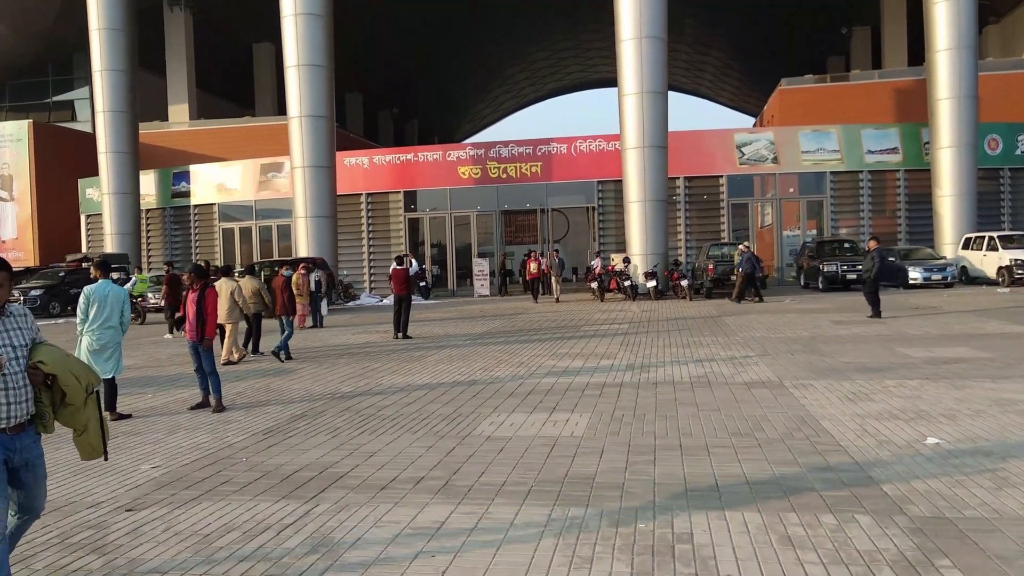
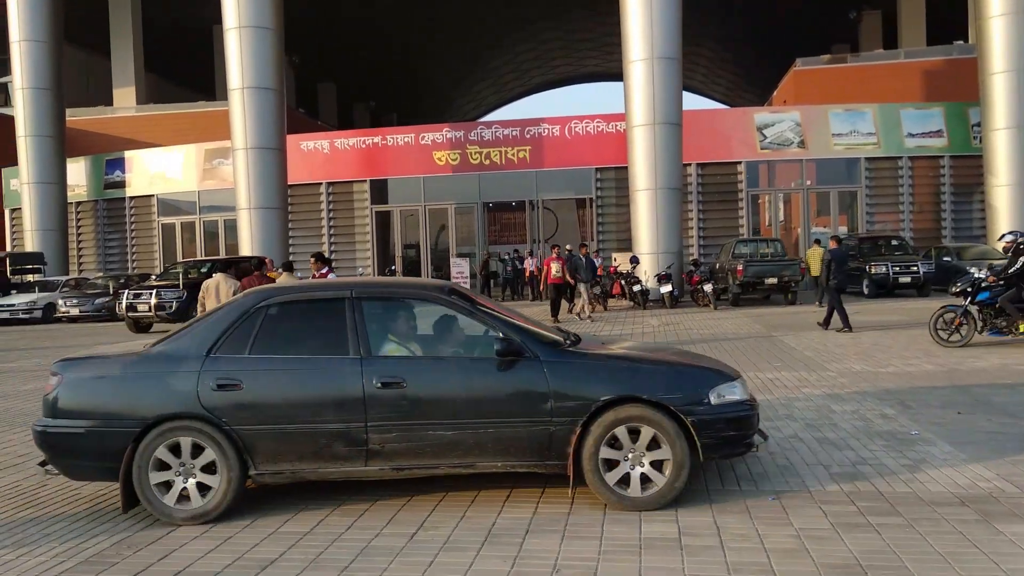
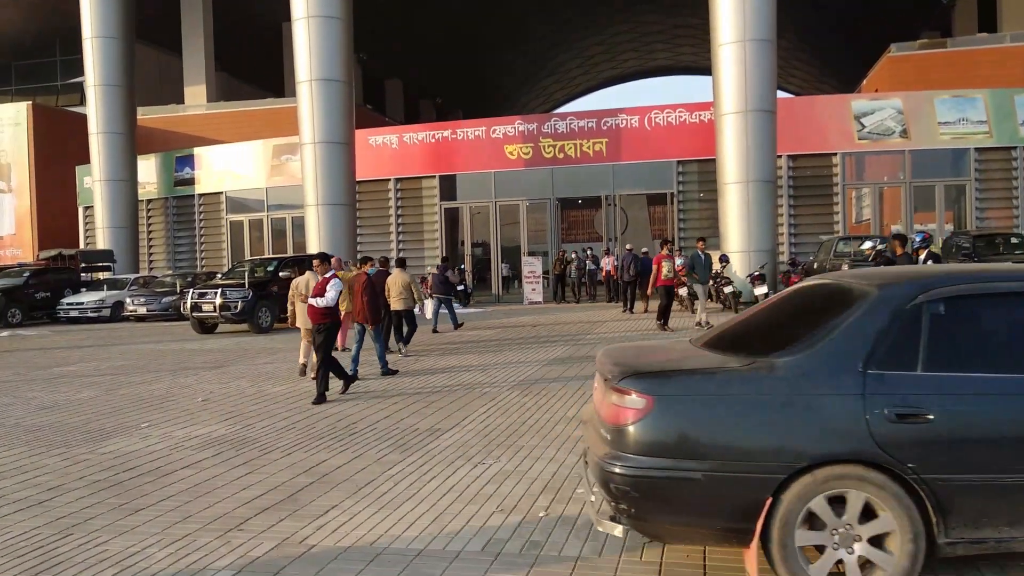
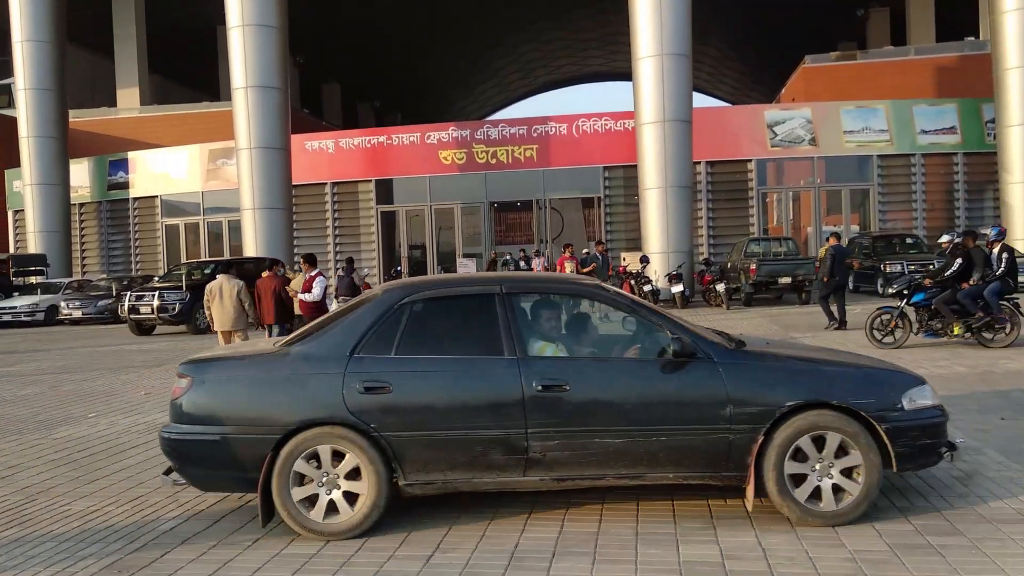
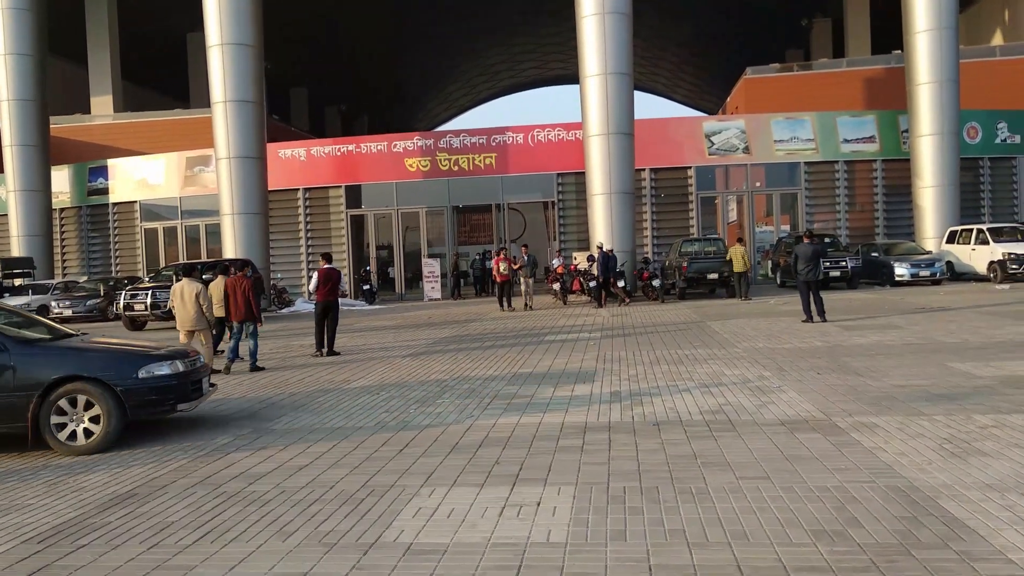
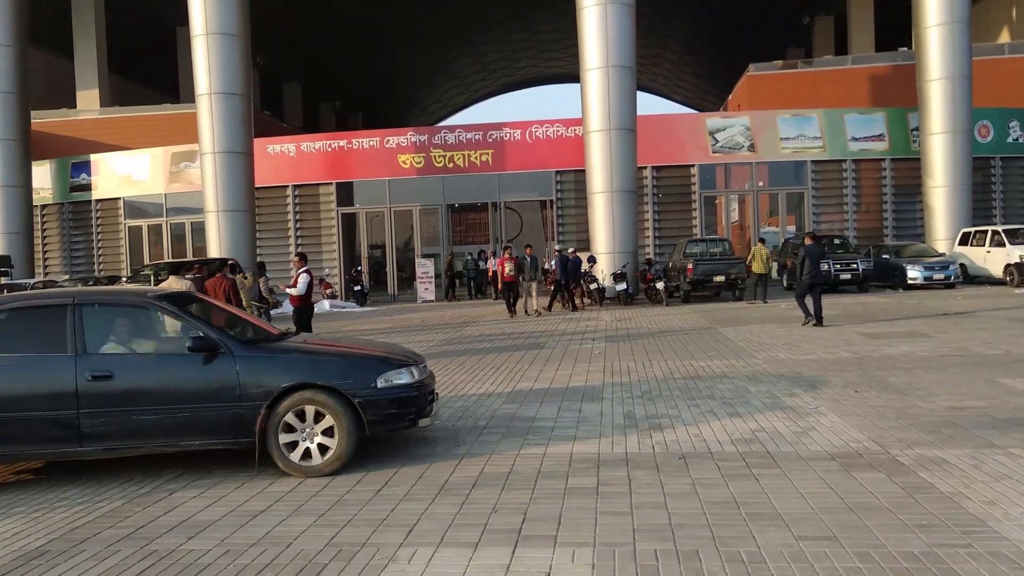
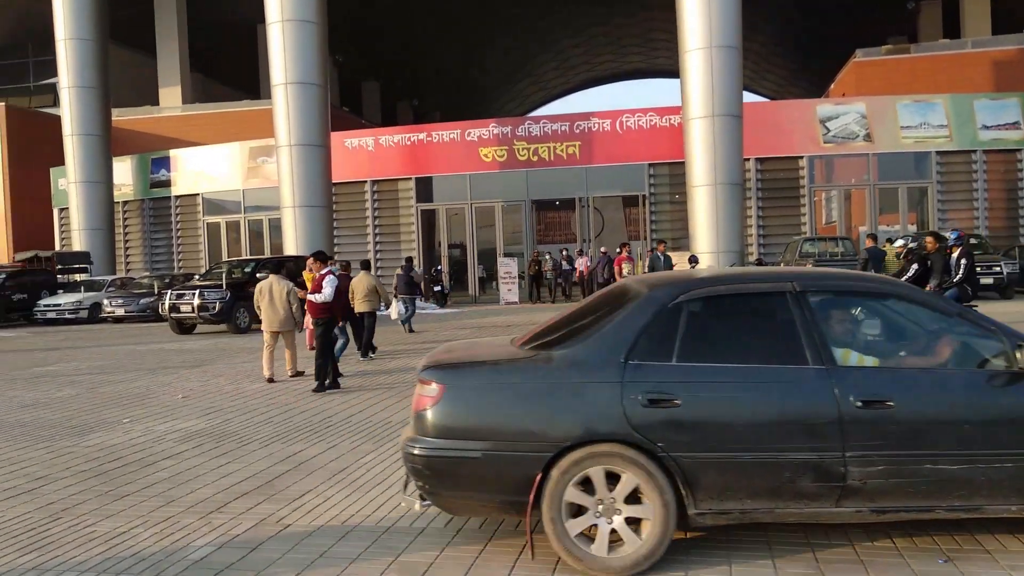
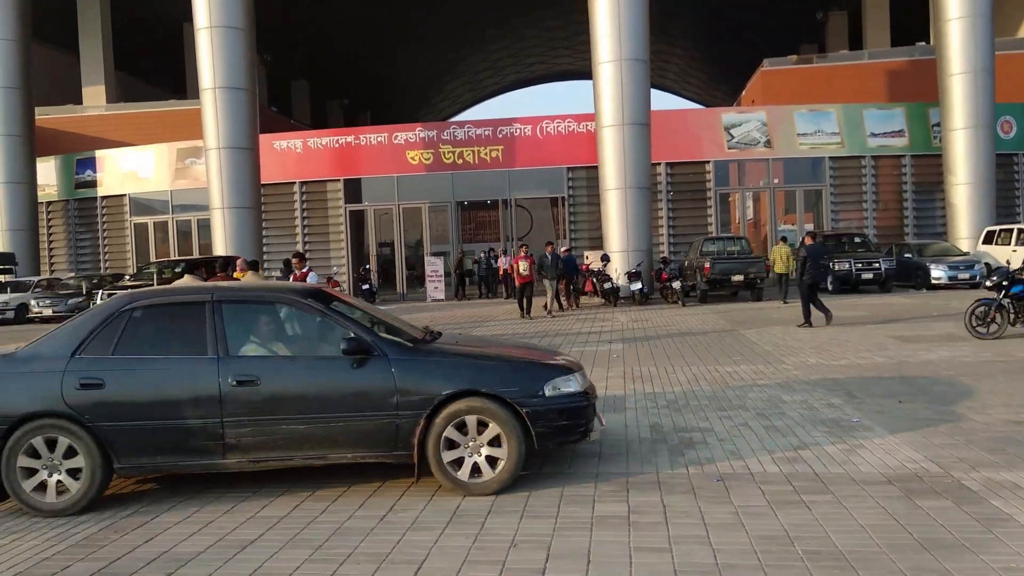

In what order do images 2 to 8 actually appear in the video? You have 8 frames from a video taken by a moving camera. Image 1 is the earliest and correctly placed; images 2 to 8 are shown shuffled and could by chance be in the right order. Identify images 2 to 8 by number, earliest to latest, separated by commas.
5, 6, 8, 2, 4, 7, 3
